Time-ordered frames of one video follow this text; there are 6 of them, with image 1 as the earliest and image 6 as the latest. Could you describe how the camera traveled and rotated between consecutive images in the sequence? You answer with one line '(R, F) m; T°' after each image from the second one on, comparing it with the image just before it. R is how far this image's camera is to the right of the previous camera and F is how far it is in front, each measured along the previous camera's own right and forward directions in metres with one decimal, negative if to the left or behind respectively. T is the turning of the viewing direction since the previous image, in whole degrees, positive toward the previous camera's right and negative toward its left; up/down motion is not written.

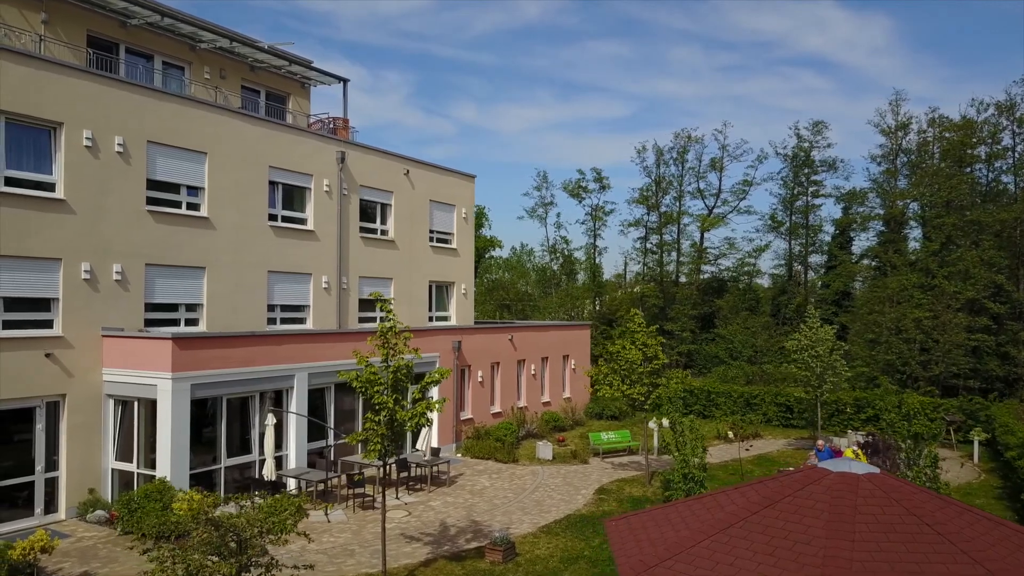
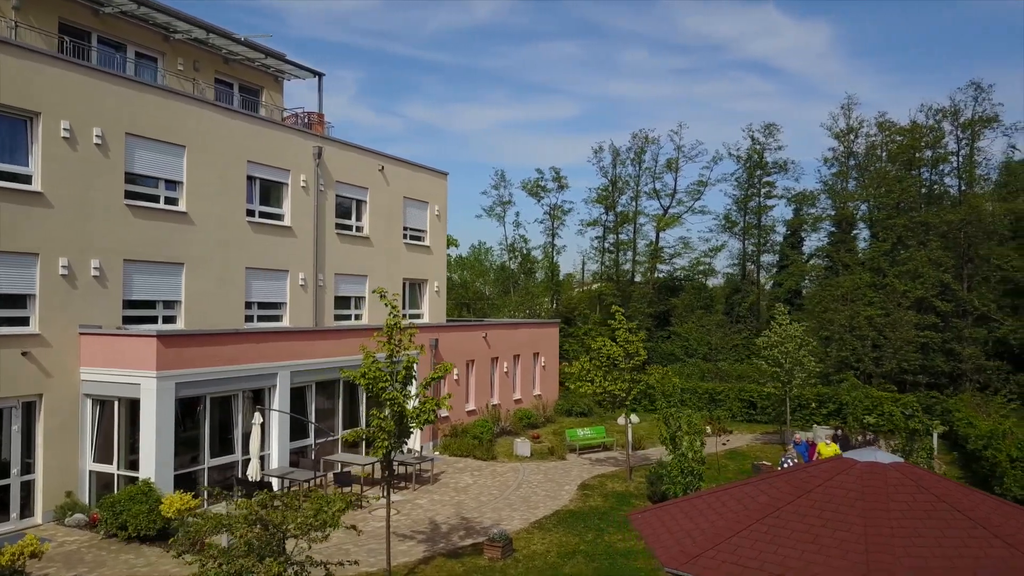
(-0.8, 0.0) m; +4°
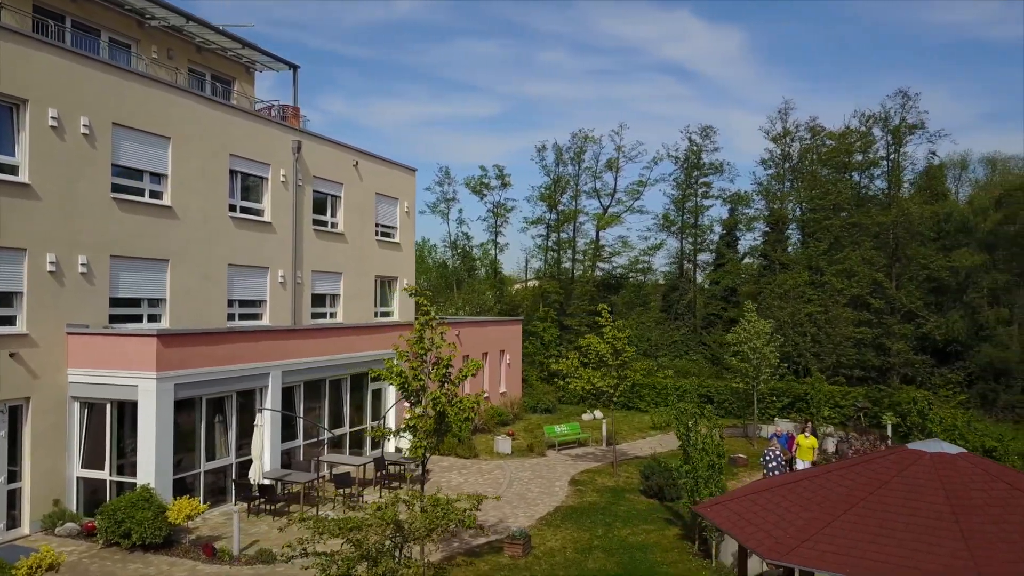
(-1.5, 0.0) m; +5°
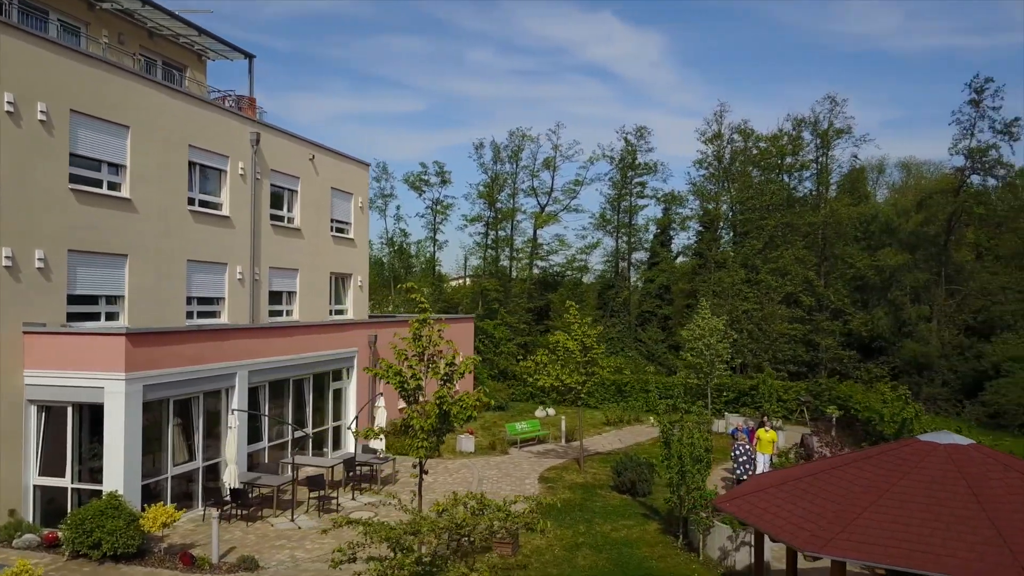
(-1.0, +0.2) m; +5°
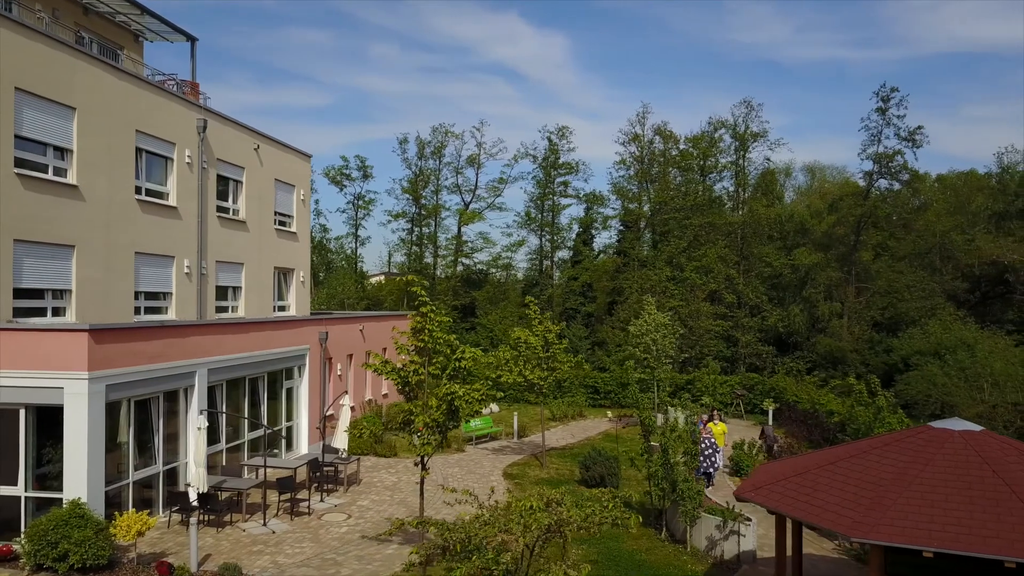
(-1.2, +0.3) m; +7°
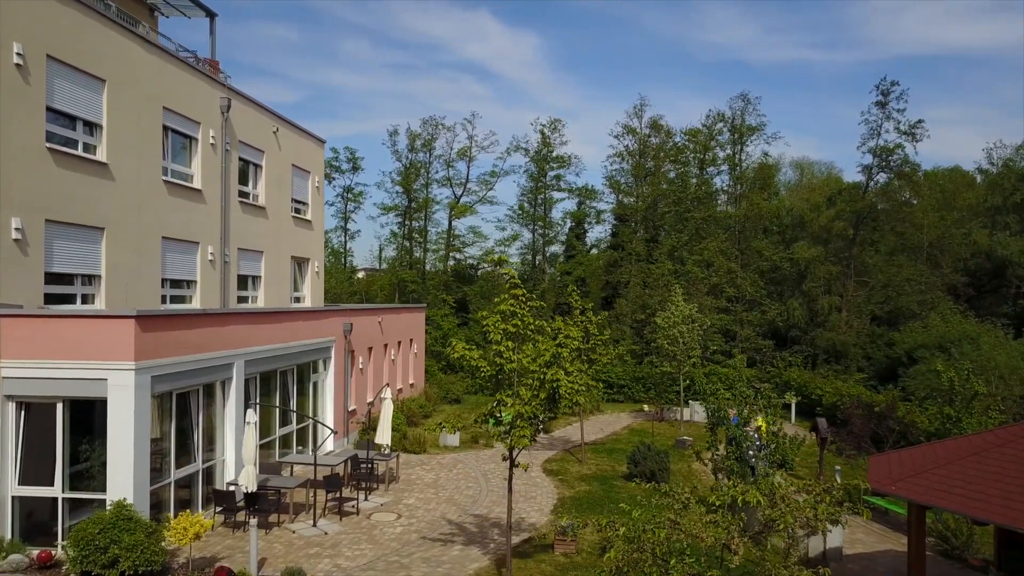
(-1.4, +0.7) m; +2°
